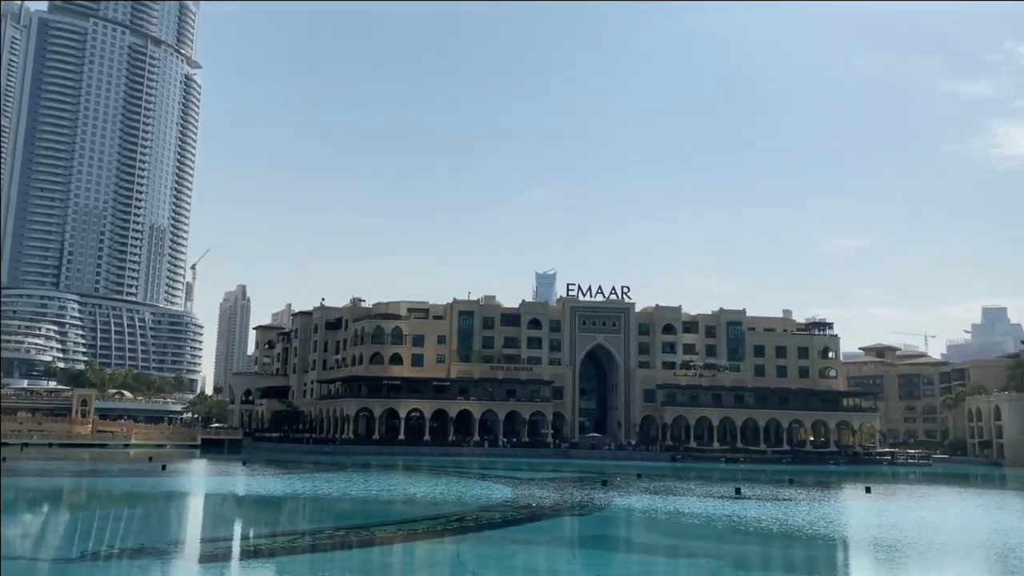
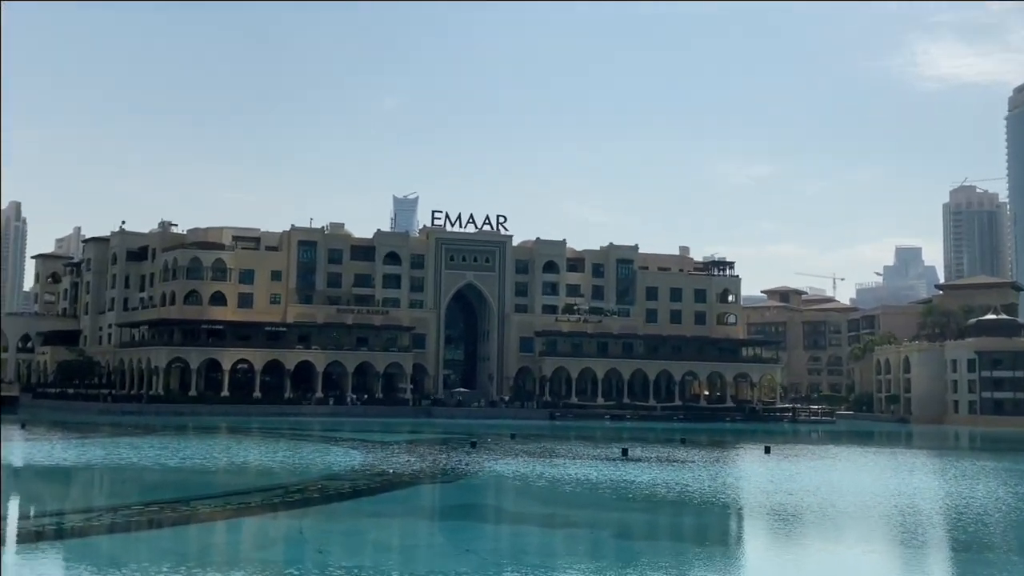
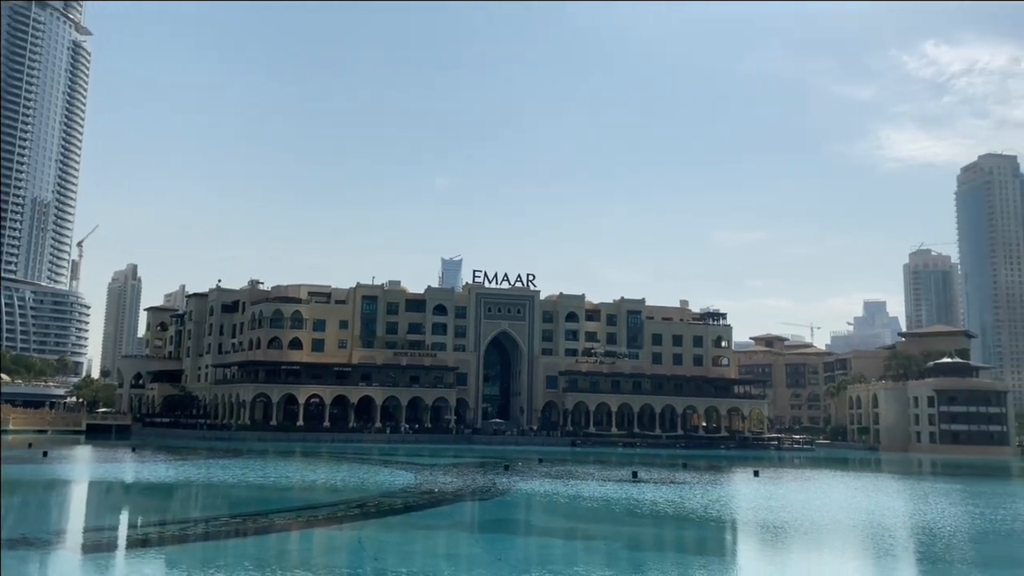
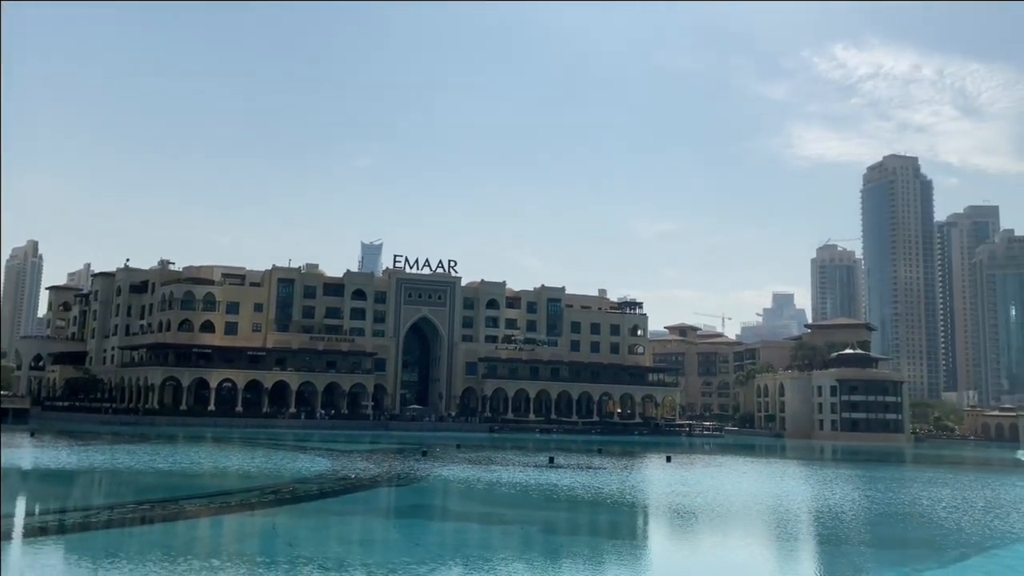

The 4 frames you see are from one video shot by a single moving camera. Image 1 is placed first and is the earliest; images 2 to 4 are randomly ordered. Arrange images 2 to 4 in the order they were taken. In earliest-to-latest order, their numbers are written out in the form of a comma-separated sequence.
3, 4, 2
